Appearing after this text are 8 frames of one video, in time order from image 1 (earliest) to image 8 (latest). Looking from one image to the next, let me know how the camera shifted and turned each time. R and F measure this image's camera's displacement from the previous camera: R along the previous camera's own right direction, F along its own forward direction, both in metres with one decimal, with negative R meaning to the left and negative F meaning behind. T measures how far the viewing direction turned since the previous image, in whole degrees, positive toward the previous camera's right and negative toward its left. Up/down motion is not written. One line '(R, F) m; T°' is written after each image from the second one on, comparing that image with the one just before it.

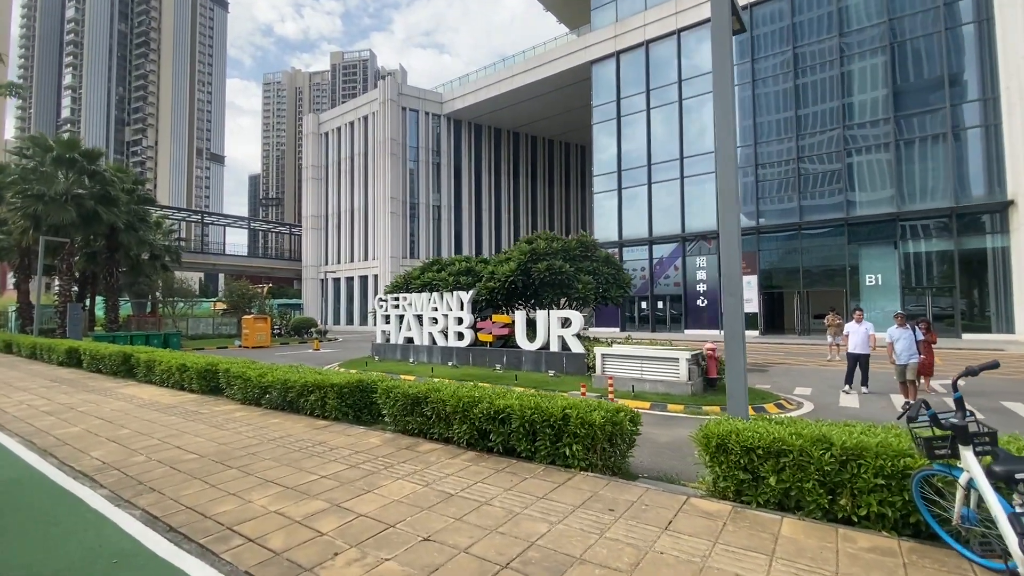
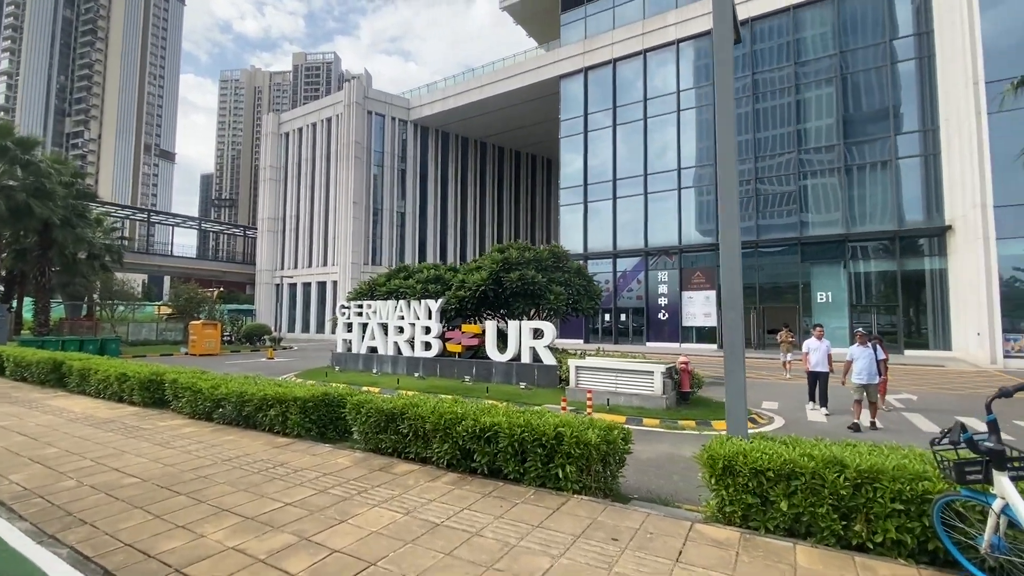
(-0.3, +0.3) m; +5°
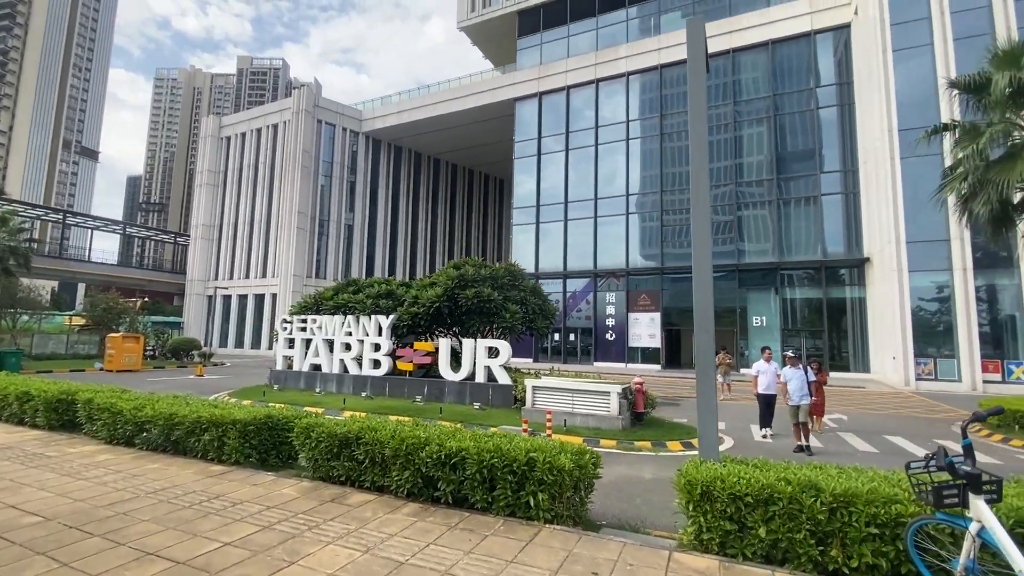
(-0.2, +0.2) m; +6°
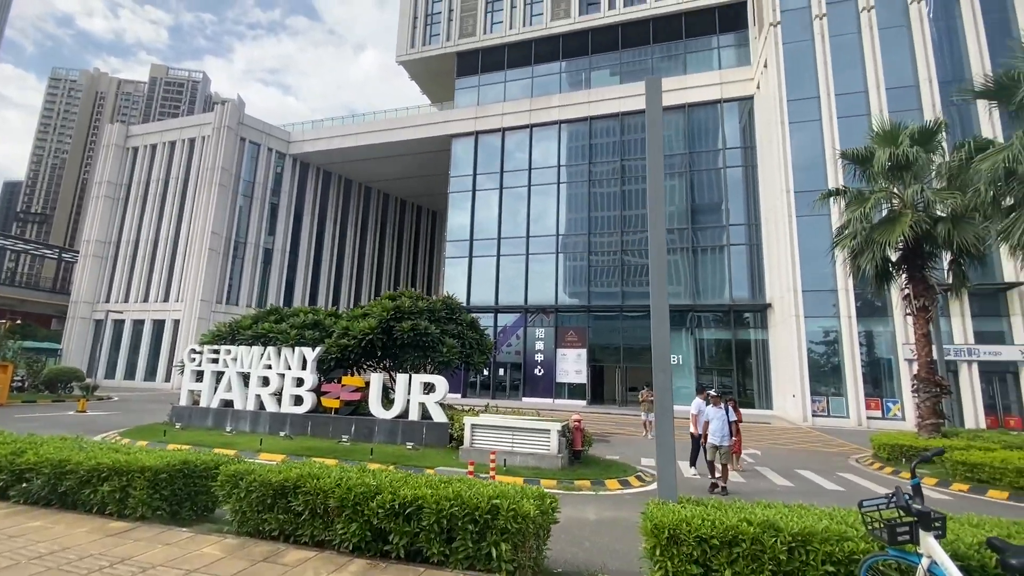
(-0.3, +0.1) m; +9°
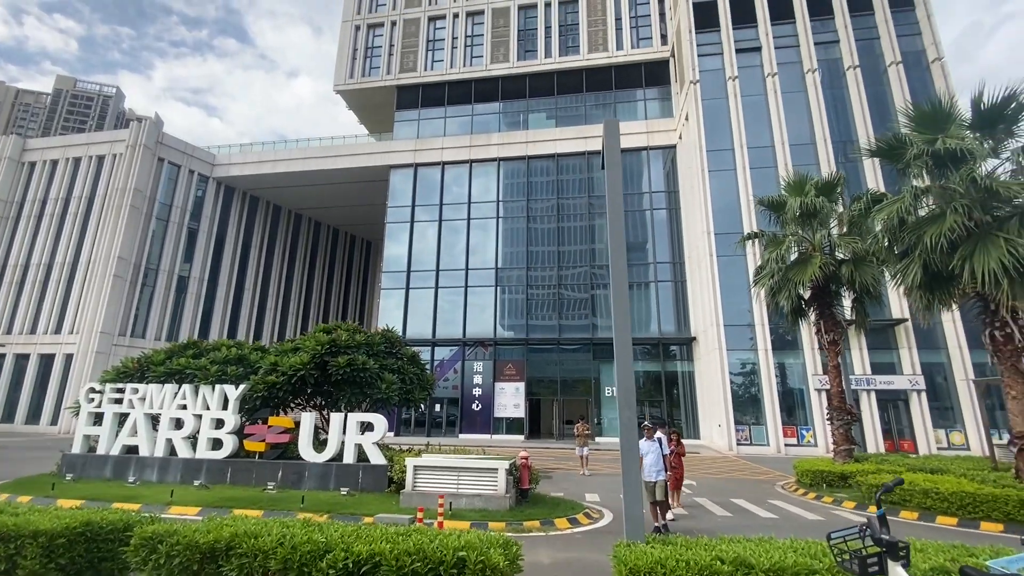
(-0.3, +0.1) m; +8°
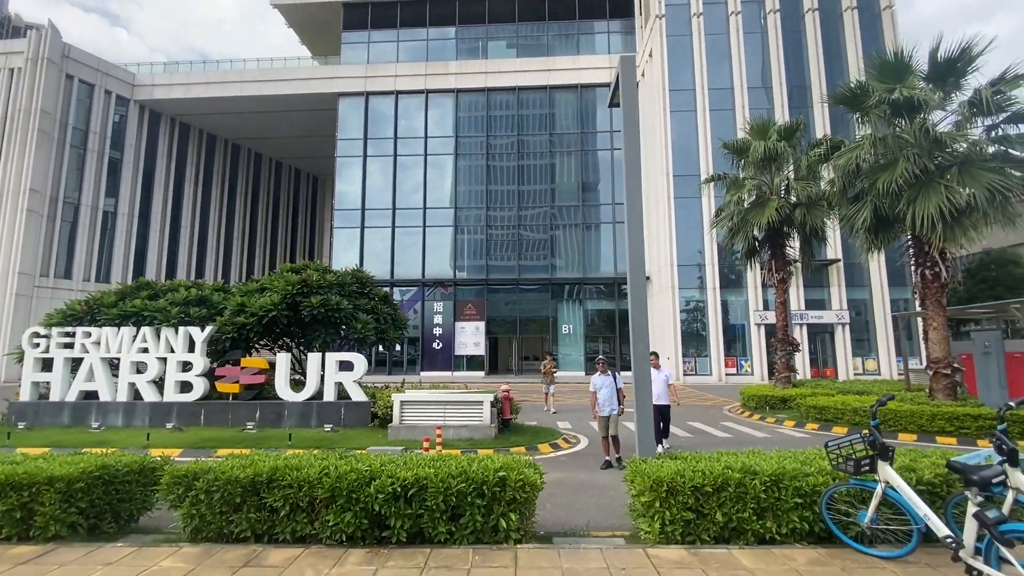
(-0.7, -0.1) m; +6°
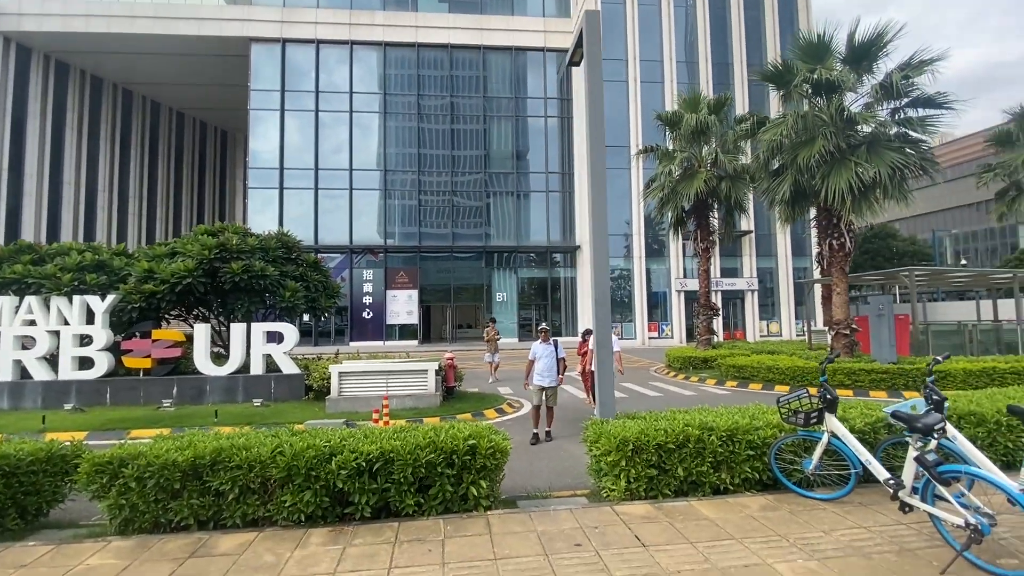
(-0.3, +0.2) m; +8°
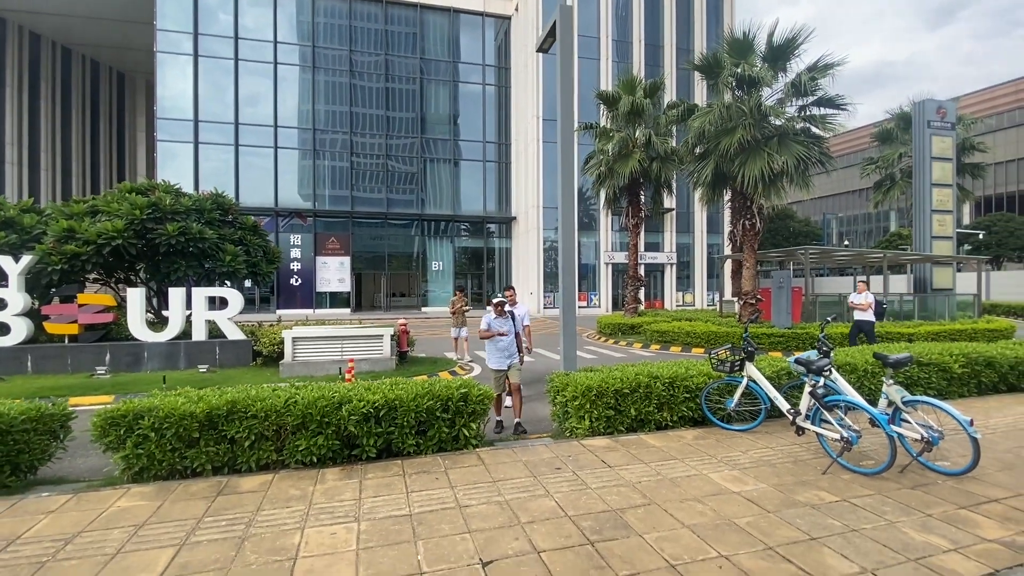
(-0.5, -0.5) m; +9°
